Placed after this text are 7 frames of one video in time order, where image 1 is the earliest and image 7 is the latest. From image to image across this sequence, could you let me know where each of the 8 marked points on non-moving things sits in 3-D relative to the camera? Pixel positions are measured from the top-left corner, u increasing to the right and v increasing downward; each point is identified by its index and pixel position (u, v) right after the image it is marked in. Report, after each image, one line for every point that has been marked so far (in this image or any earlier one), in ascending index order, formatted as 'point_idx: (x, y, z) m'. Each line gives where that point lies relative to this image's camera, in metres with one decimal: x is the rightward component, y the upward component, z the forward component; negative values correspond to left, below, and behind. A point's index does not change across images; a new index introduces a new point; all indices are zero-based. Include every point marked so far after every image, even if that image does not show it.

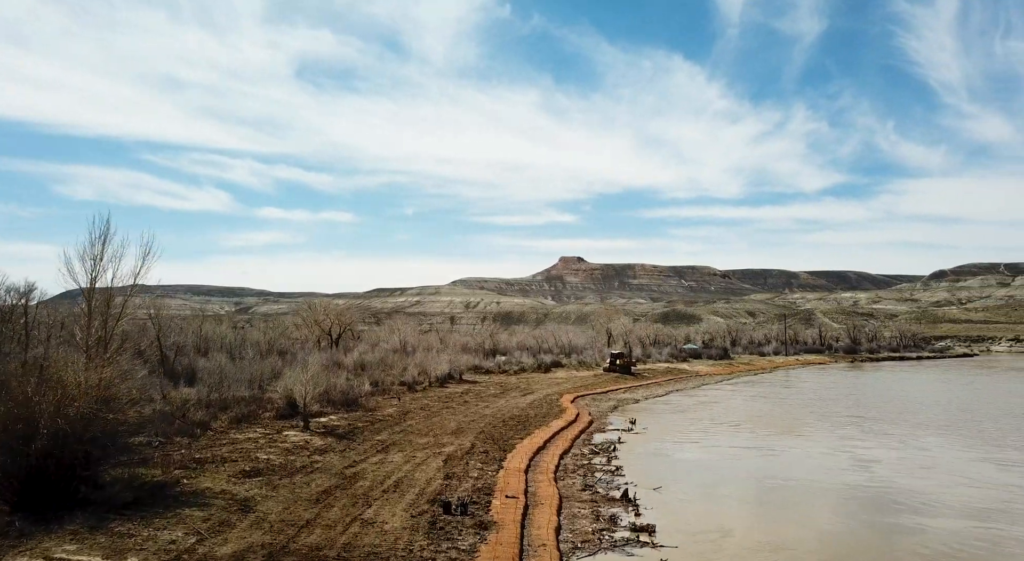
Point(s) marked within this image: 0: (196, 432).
0: (-5.8, -2.8, +13.5) m
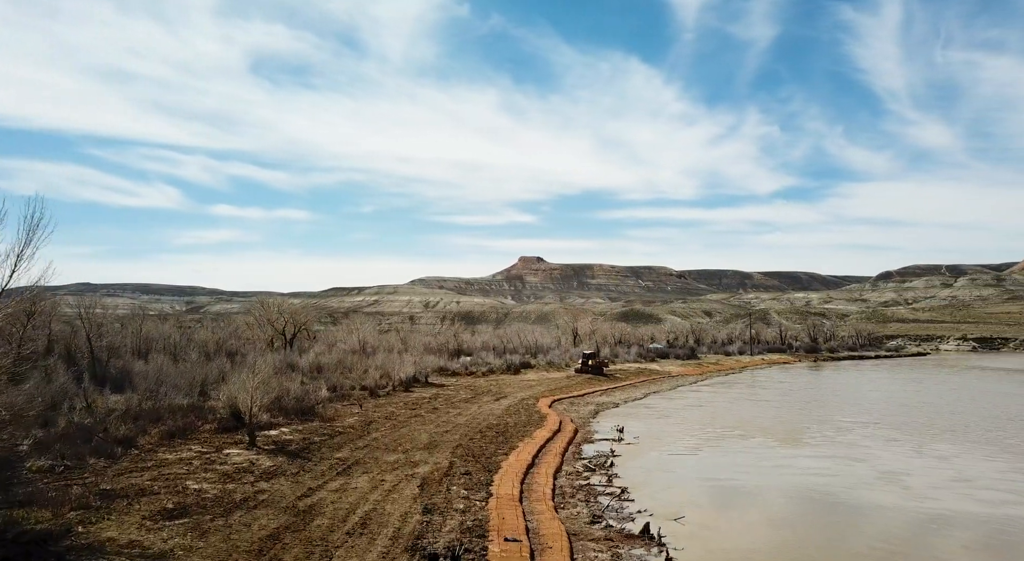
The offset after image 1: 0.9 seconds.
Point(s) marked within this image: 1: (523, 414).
0: (-6.0, -2.6, +11.2) m
1: (+0.3, -3.5, +19.4) m
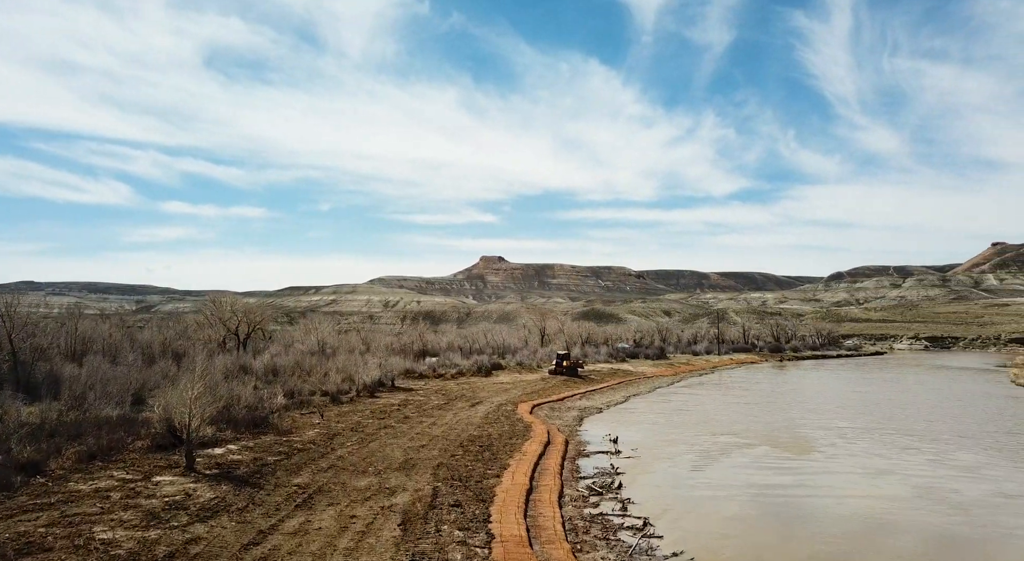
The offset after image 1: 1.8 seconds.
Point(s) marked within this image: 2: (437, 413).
0: (-6.0, -2.4, +8.9) m
1: (-0.2, -3.3, +17.4) m
2: (-1.9, -3.3, +18.7) m
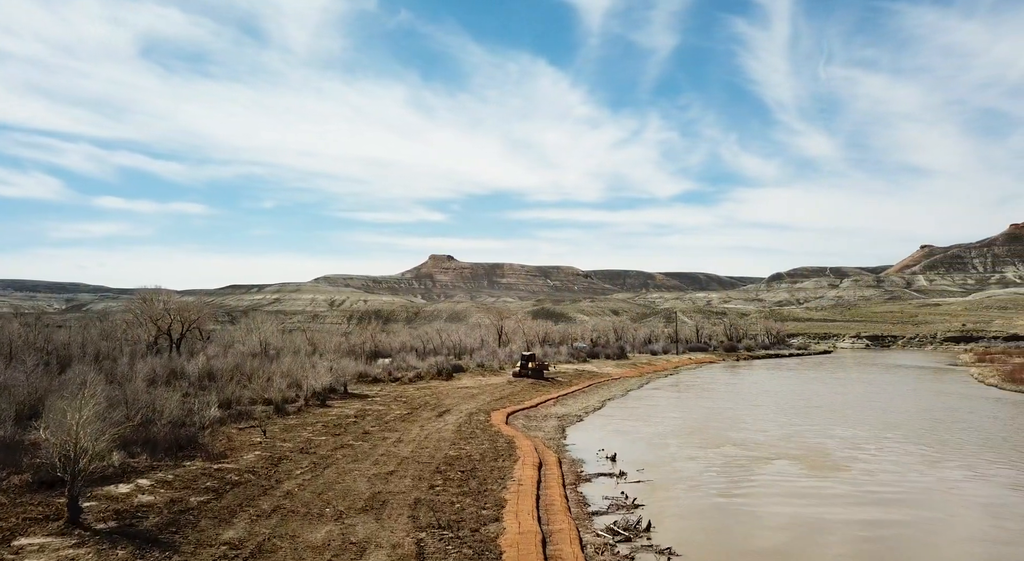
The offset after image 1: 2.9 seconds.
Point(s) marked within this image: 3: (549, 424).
0: (-5.8, -2.2, +6.1) m
1: (-0.6, -3.1, +14.9) m
2: (-2.4, -3.1, +16.0) m
3: (+1.0, -3.7, +19.3) m
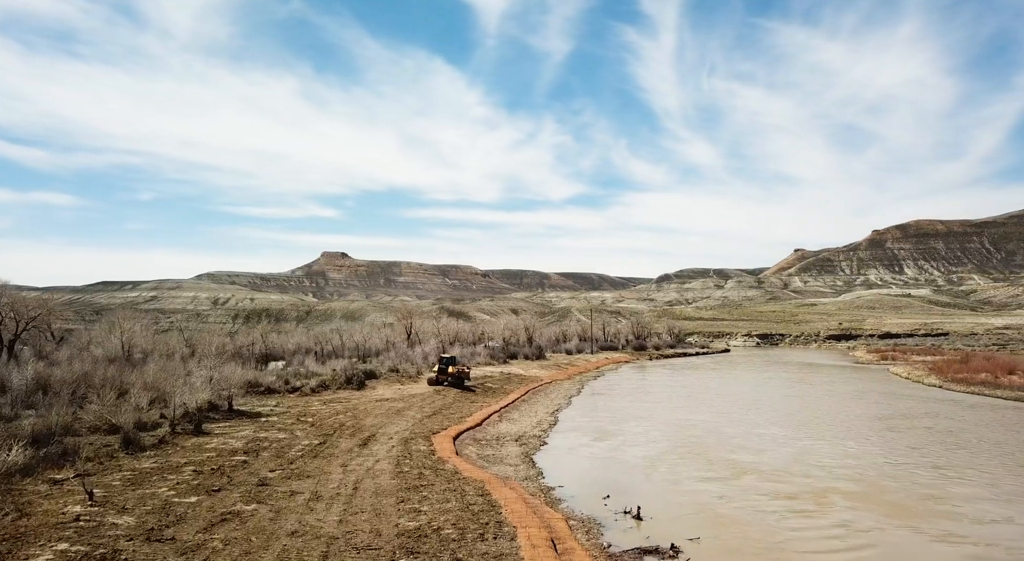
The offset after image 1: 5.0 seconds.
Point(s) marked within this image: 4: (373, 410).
0: (-4.9, -1.8, +0.6) m
1: (-1.0, -2.8, +10.2) m
2: (-3.0, -2.8, +11.0) m
3: (0.0, -3.4, +14.7) m
4: (-3.7, -3.2, +18.8) m
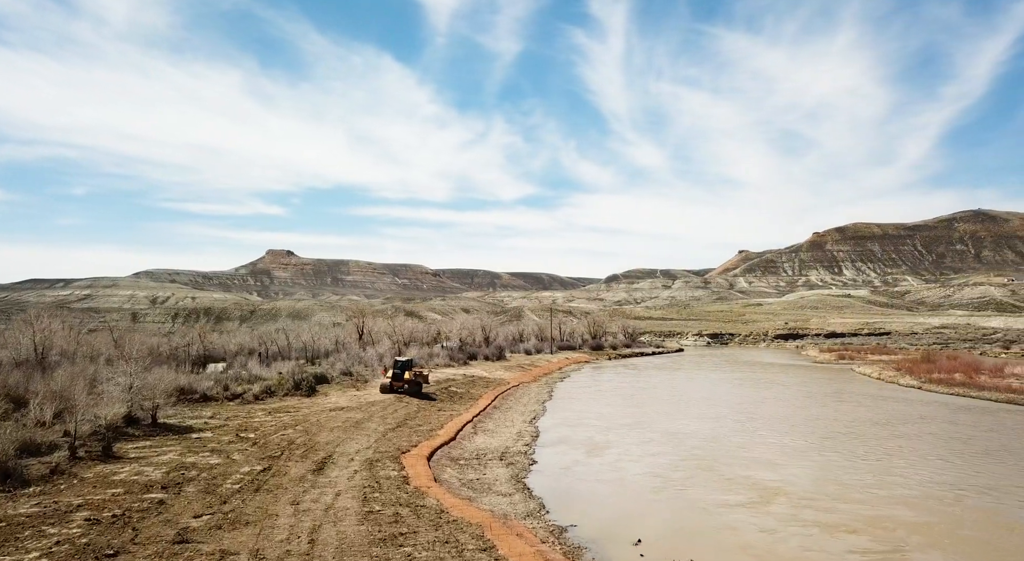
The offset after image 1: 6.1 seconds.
0: (-4.2, -1.6, -2.1) m
1: (-0.9, -2.6, +7.6) m
2: (-2.9, -2.5, +8.3) m
3: (-0.3, -3.2, +12.2) m
4: (-4.1, -3.0, +16.1) m
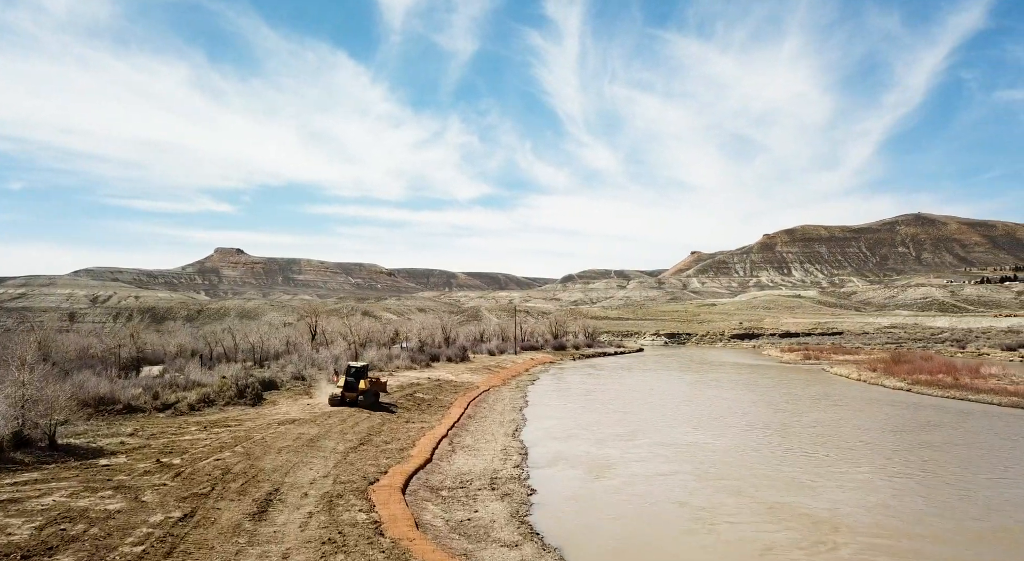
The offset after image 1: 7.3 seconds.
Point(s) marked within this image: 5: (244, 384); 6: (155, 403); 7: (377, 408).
0: (-3.3, -1.4, -5.0) m
1: (-0.6, -2.4, +5.0) m
2: (-2.7, -2.3, +5.5) m
3: (-0.3, -2.9, +9.6) m
4: (-4.4, -2.8, +13.2) m
5: (-7.2, -2.8, +19.9) m
6: (-8.5, -2.9, +17.7) m
7: (-3.4, -3.3, +20.8) m
